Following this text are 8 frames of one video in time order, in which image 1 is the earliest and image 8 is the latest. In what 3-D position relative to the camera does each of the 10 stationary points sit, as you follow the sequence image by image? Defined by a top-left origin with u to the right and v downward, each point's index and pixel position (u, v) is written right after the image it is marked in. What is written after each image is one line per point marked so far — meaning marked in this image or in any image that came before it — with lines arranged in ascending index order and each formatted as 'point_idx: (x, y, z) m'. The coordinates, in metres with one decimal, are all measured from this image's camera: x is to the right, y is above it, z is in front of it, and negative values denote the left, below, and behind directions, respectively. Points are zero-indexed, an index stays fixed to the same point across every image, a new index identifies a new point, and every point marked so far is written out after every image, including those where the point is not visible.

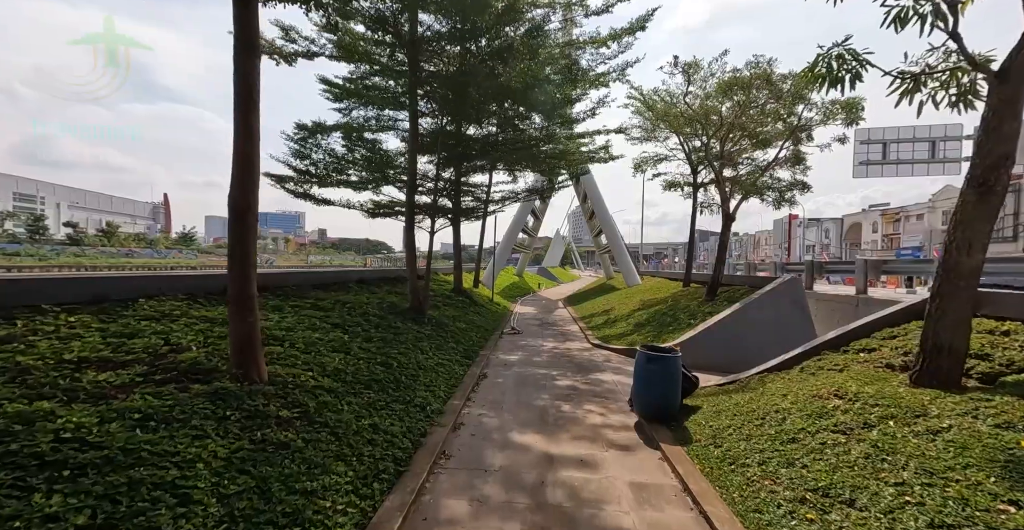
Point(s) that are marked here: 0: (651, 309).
0: (+3.8, -1.2, +11.2) m
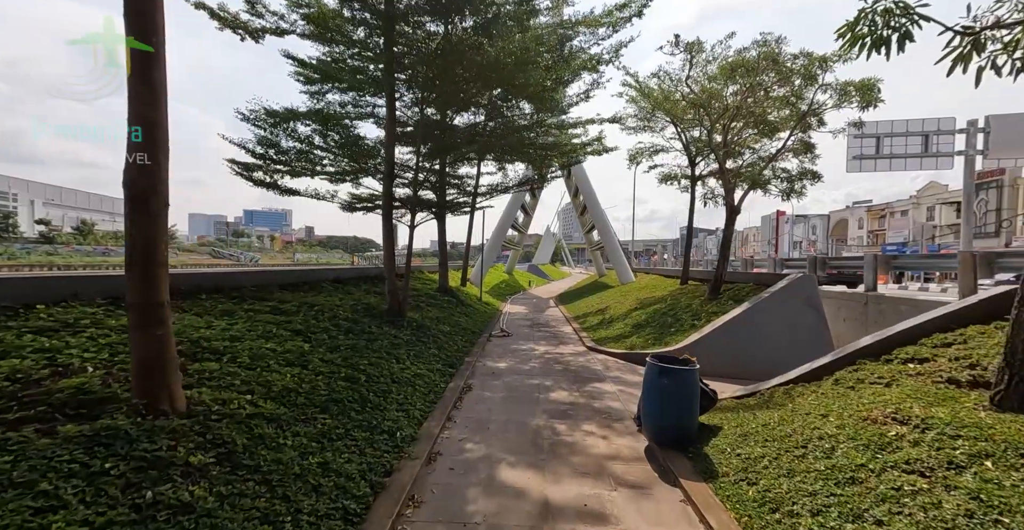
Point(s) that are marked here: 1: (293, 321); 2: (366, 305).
0: (+3.5, -1.1, +10.6) m
1: (-3.0, -0.8, +5.7) m
2: (-2.8, -0.8, +8.1) m
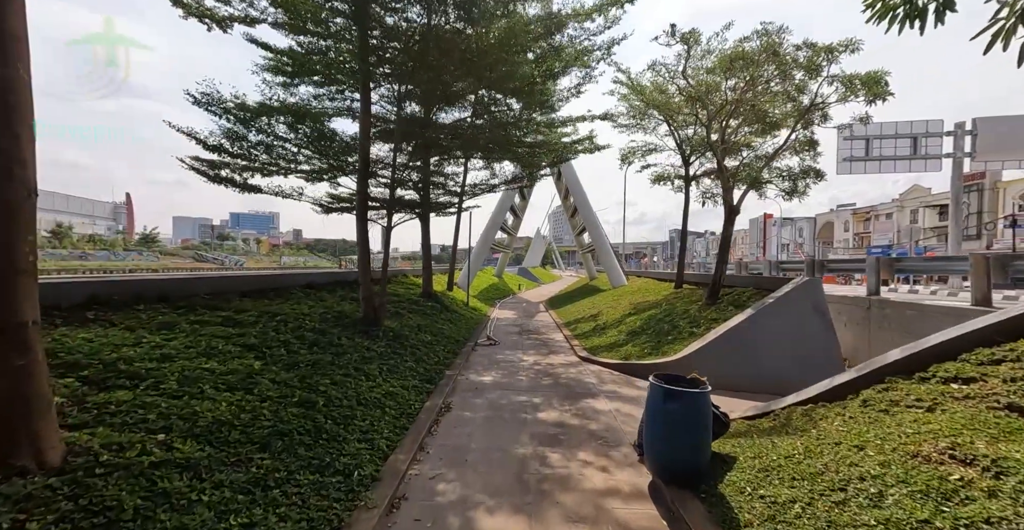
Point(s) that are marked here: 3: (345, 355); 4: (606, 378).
0: (+3.2, -1.2, +10.0) m
1: (-3.2, -0.8, +5.1) m
2: (-3.1, -0.9, +7.4) m
3: (-2.3, -1.2, +5.7) m
4: (+1.5, -1.8, +6.7) m
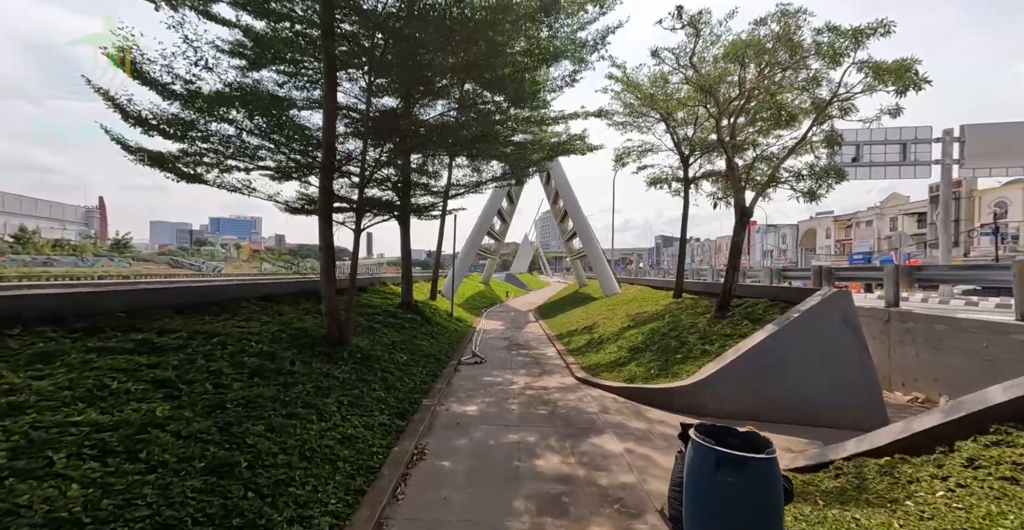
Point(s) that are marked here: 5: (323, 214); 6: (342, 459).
0: (+2.9, -1.4, +9.1) m
1: (-3.3, -0.9, +4.0) m
2: (-3.3, -1.0, +6.3) m
3: (-2.4, -1.3, +4.6) m
4: (+1.3, -2.0, +5.7) m
5: (-3.0, +0.8, +6.7) m
6: (-1.5, -1.7, +3.7) m
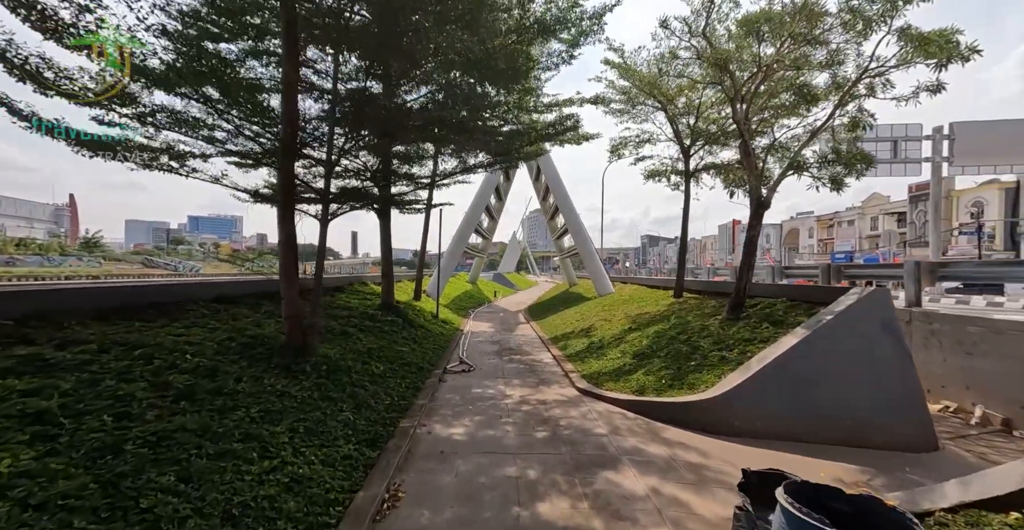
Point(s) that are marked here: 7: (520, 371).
0: (+2.8, -1.3, +8.3) m
1: (-3.3, -0.9, +3.0) m
2: (-3.3, -0.9, +5.3) m
3: (-2.4, -1.3, +3.6) m
4: (+1.3, -1.9, +4.9) m
5: (-3.1, +0.9, +5.7) m
6: (-1.5, -1.6, +2.8) m
7: (+0.2, -2.0, +7.7) m
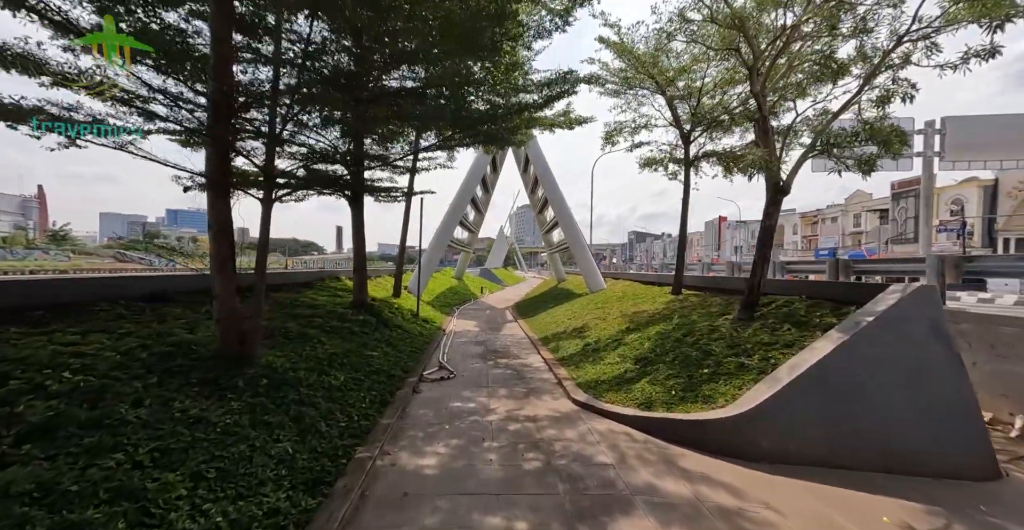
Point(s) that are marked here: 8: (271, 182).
0: (+2.5, -1.2, +7.5) m
1: (-3.4, -0.8, +2.0) m
2: (-3.5, -0.8, +4.3) m
3: (-2.5, -1.2, +2.6) m
4: (+1.1, -1.8, +4.0) m
5: (-3.3, +1.0, +4.7) m
6: (-1.6, -1.6, +1.8) m
7: (-0.1, -1.9, +6.8) m
8: (-2.9, +1.0, +4.9) m
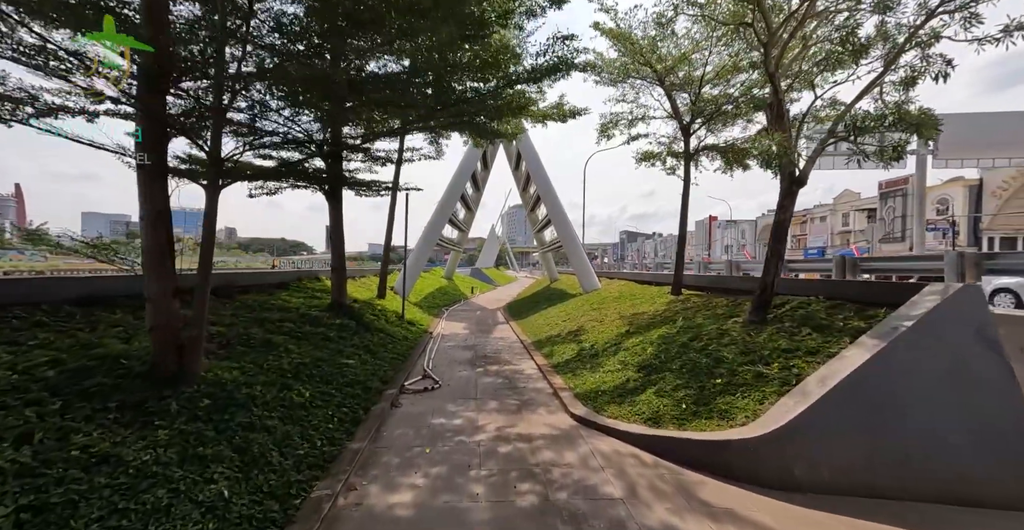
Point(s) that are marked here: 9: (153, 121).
0: (+2.4, -1.2, +6.9) m
1: (-3.5, -0.8, +1.3) m
2: (-3.6, -0.8, +3.6) m
3: (-2.6, -1.2, +2.0) m
4: (+1.0, -1.8, +3.4) m
5: (-3.4, +1.0, +4.0) m
6: (-1.6, -1.6, +1.2) m
7: (-0.2, -1.8, +6.2) m
8: (-3.0, +1.0, +4.3) m
9: (-3.2, +1.3, +3.7) m
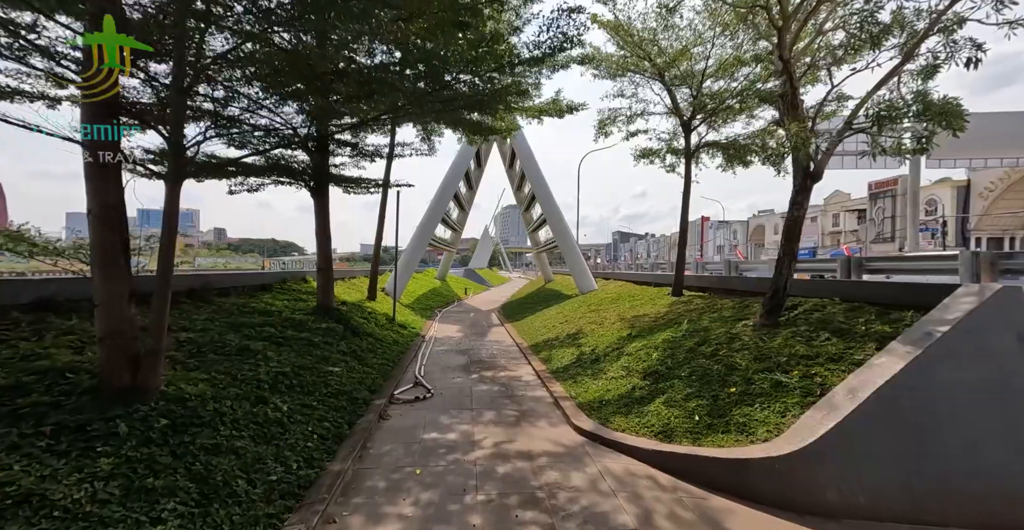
0: (+2.3, -1.2, +6.6) m
1: (-3.4, -0.8, +0.8) m
2: (-3.6, -0.8, +3.2) m
3: (-2.6, -1.2, +1.5) m
4: (+1.1, -1.8, +3.0) m
5: (-3.4, +1.0, +3.6) m
6: (-1.6, -1.5, +0.7) m
7: (-0.3, -1.8, +5.8) m
8: (-3.0, +1.0, +3.8) m
9: (-3.2, +1.3, +3.2) m
